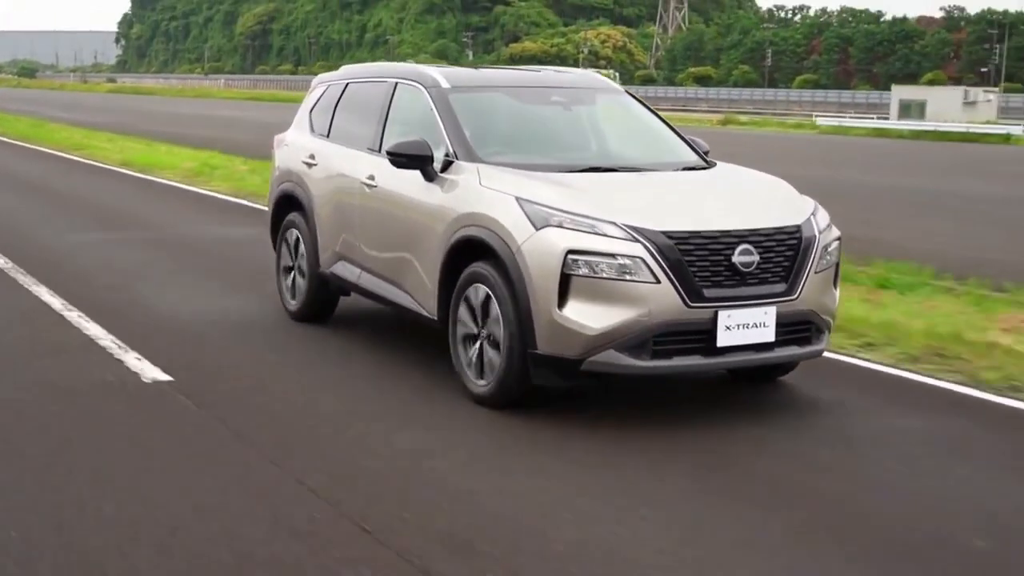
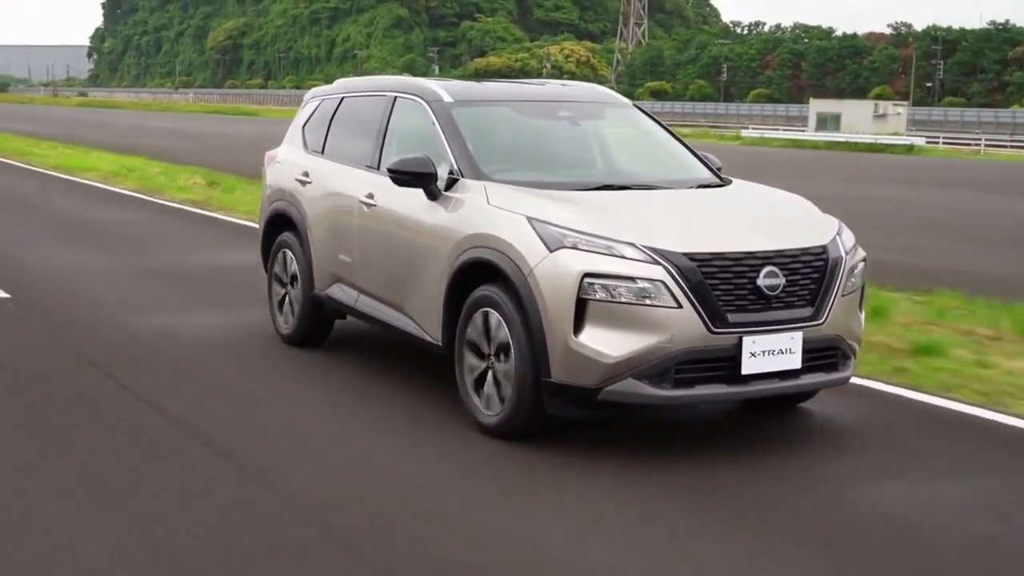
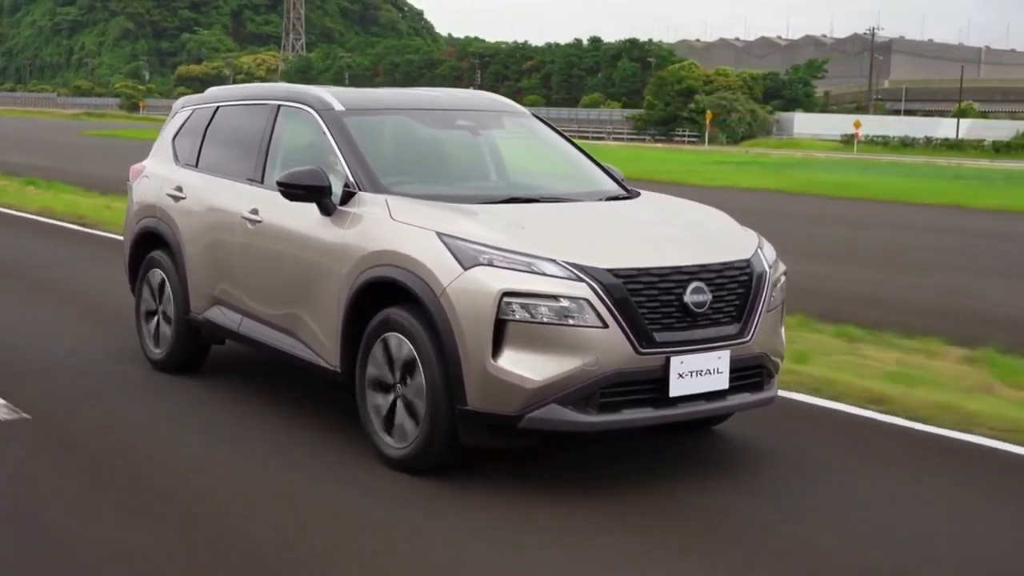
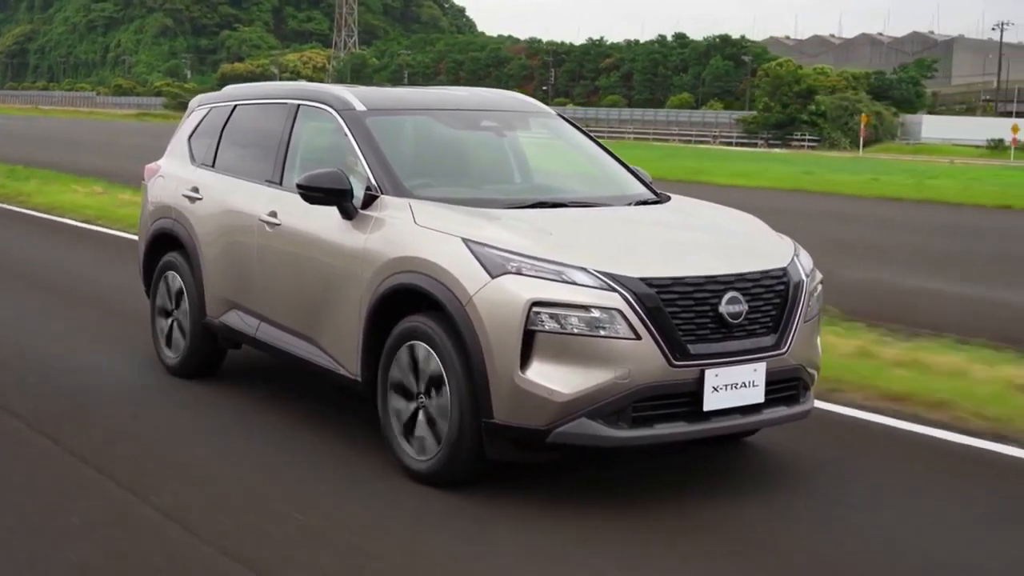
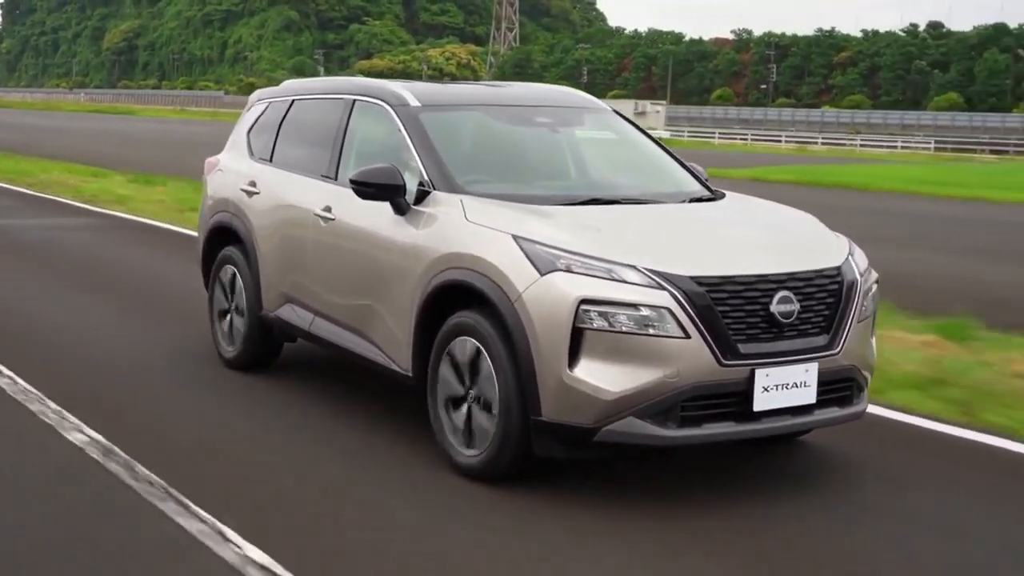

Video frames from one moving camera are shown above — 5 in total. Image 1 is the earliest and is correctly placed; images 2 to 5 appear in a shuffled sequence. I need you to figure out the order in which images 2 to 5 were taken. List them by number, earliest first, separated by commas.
2, 5, 4, 3
